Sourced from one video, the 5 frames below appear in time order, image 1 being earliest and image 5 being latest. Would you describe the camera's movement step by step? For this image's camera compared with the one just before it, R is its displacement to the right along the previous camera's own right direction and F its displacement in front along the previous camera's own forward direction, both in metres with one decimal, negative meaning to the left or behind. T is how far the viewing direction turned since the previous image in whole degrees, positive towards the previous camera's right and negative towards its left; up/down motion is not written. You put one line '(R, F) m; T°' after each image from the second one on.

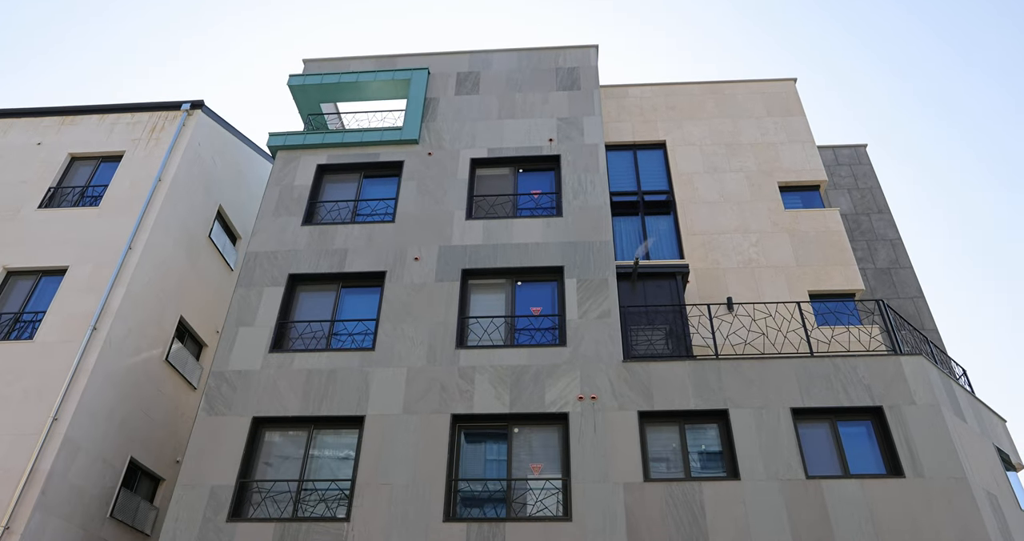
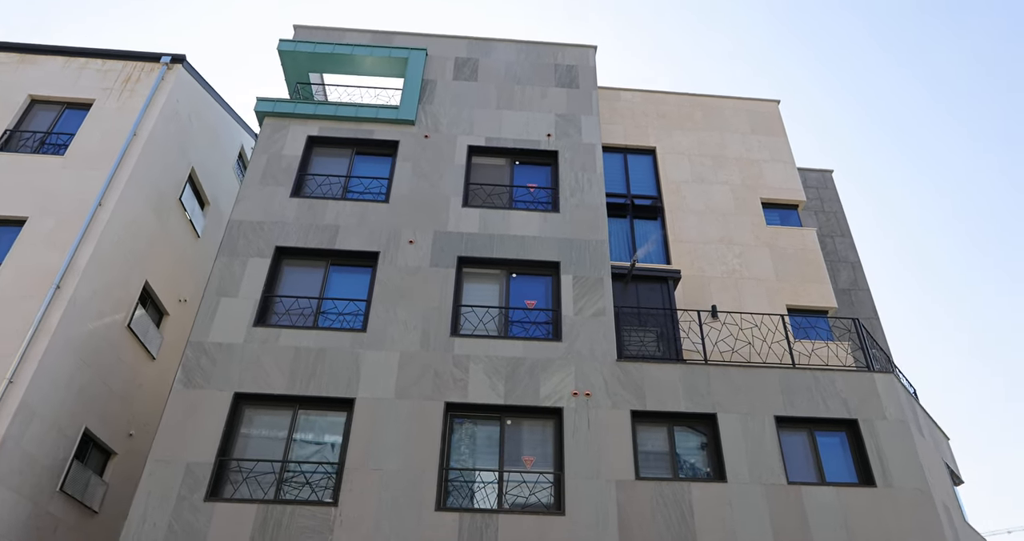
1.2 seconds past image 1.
(-1.3, +0.2) m; +6°
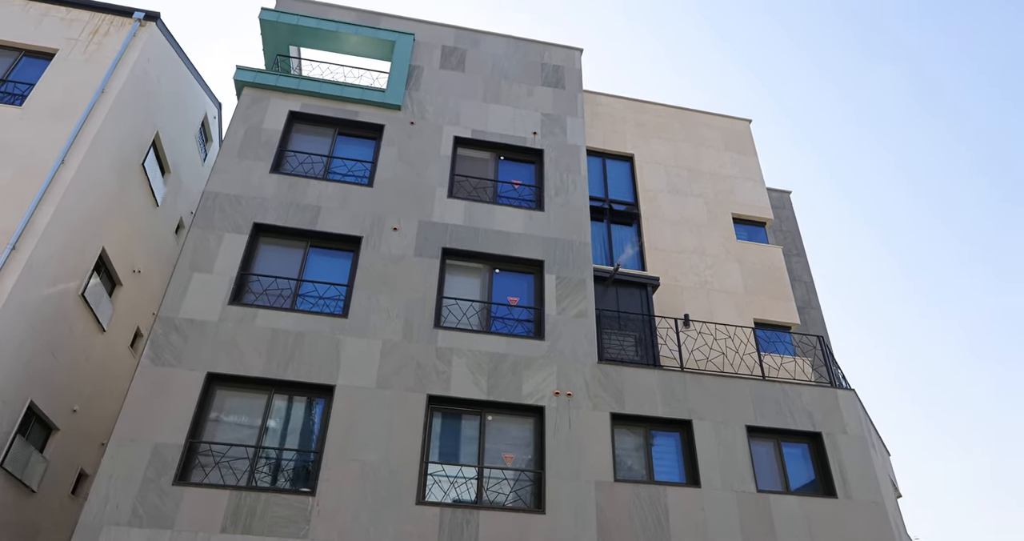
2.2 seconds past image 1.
(-1.1, +0.1) m; +6°
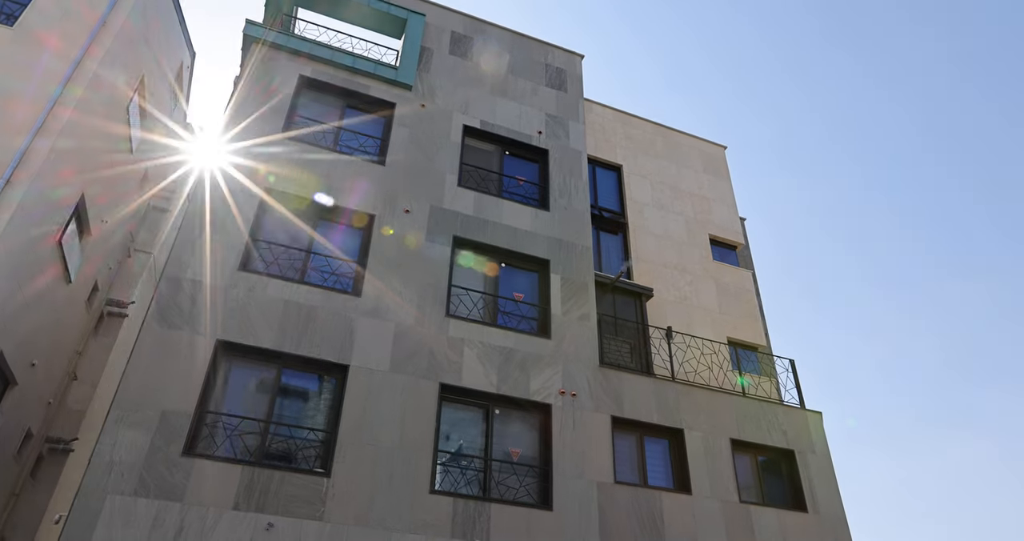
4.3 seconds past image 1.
(-2.2, +0.1) m; +8°
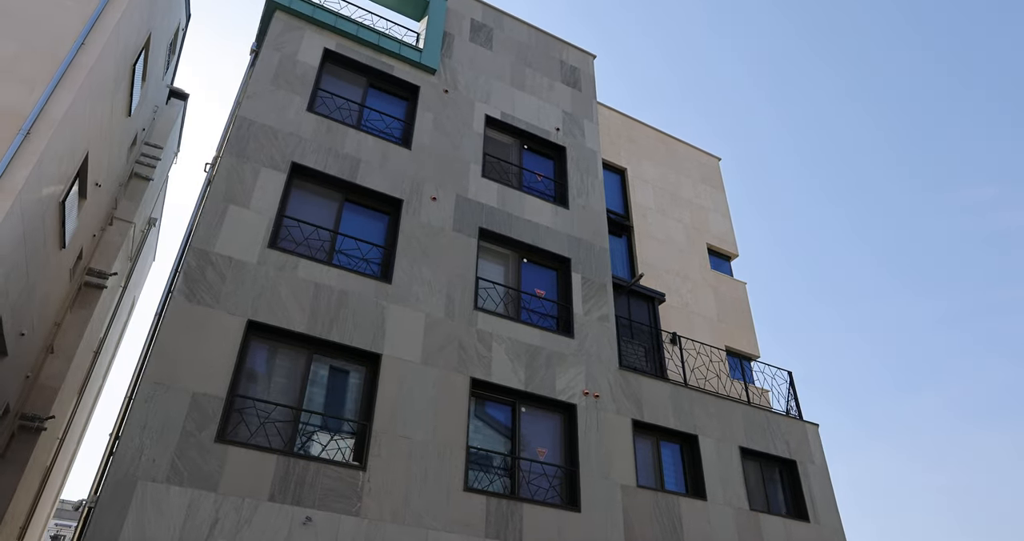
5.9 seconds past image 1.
(-1.8, +0.3) m; +5°
